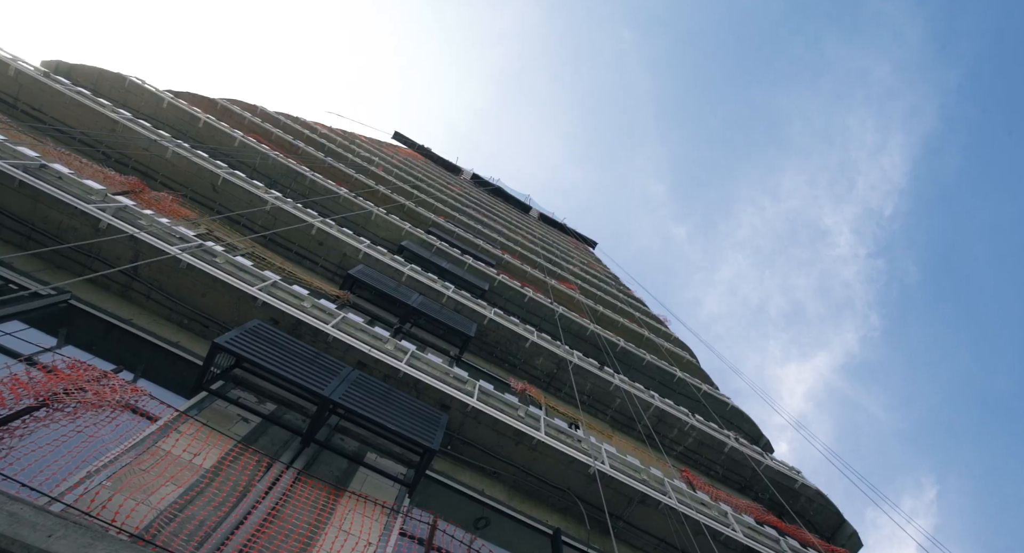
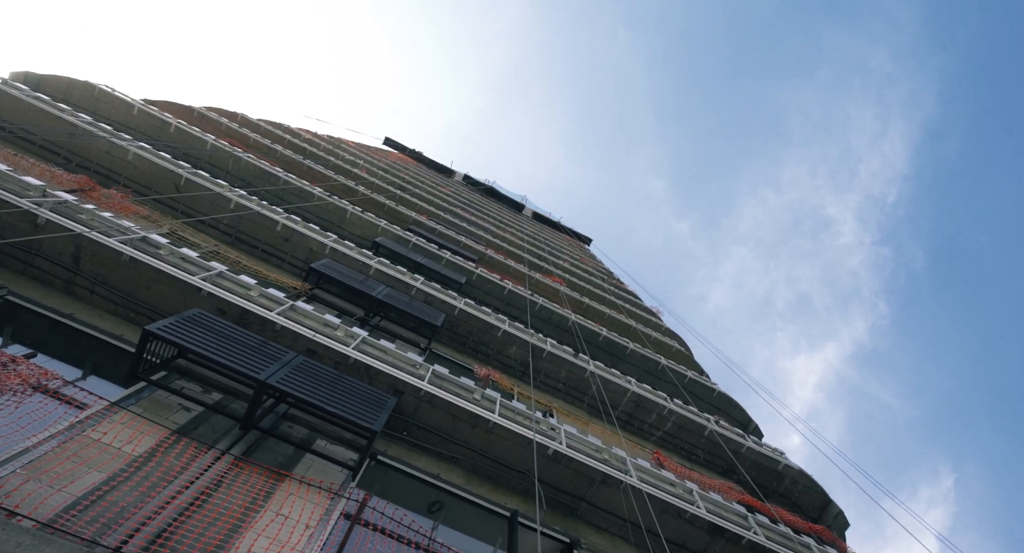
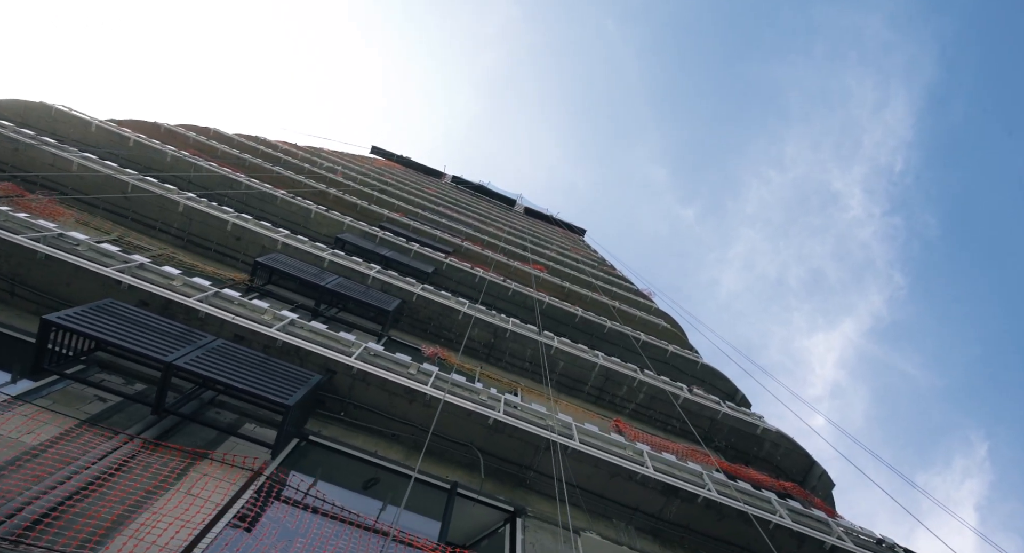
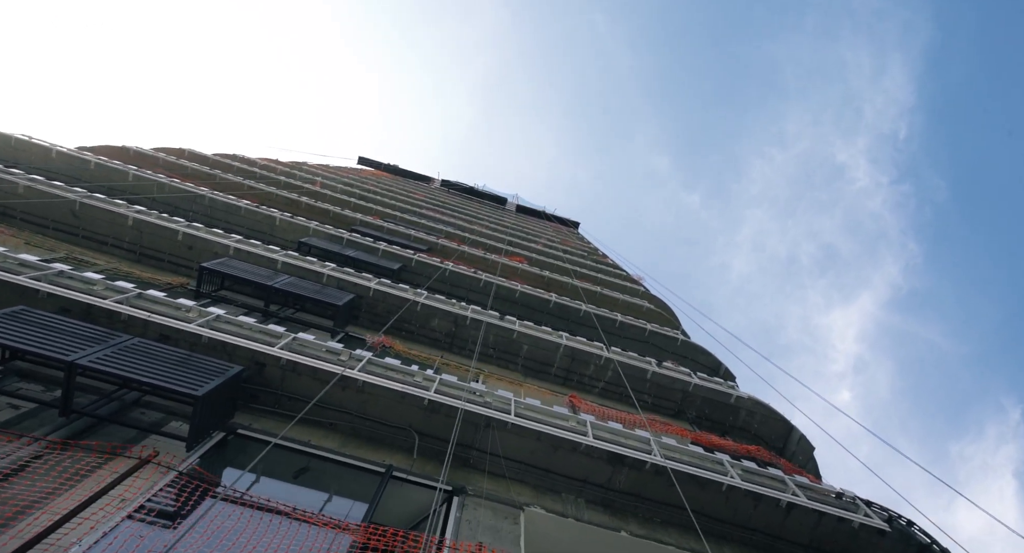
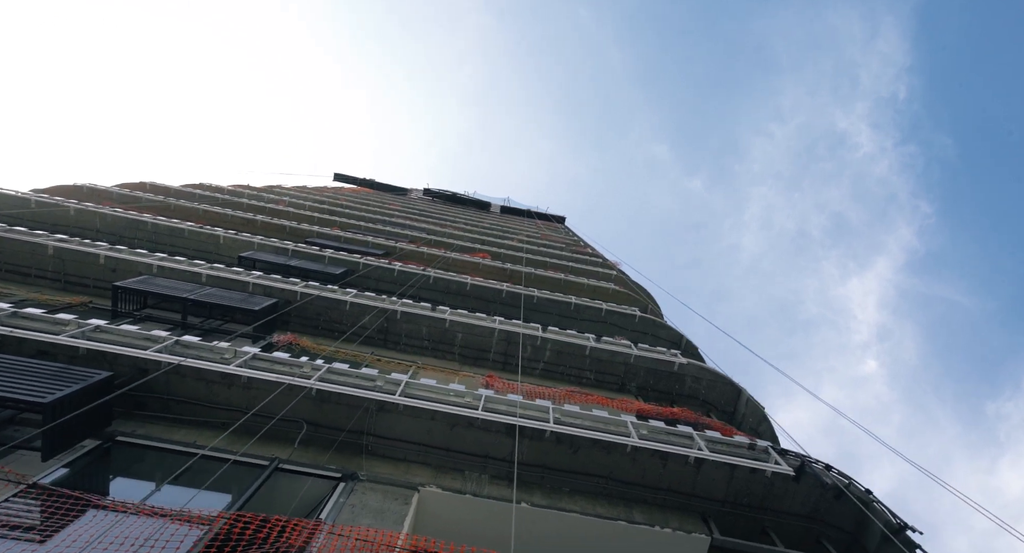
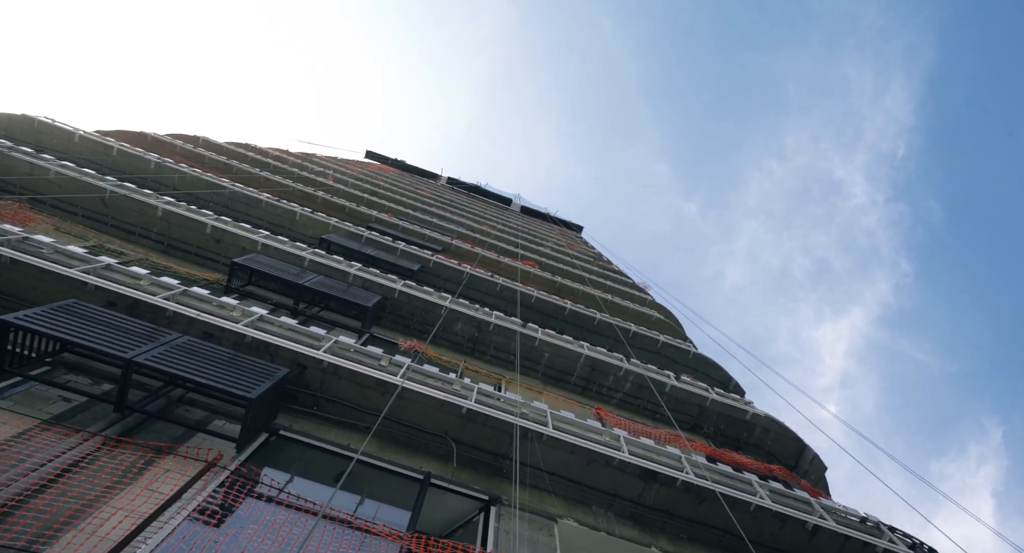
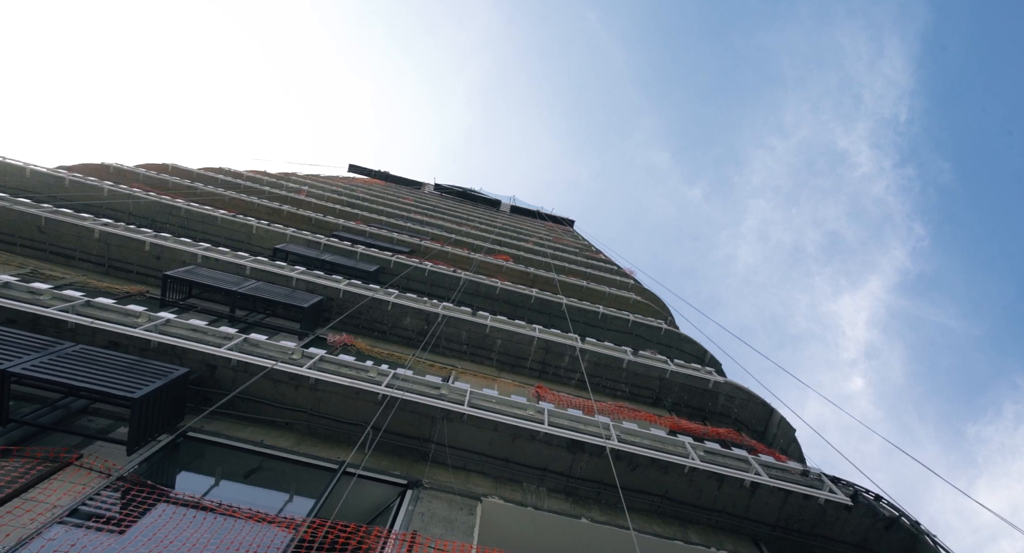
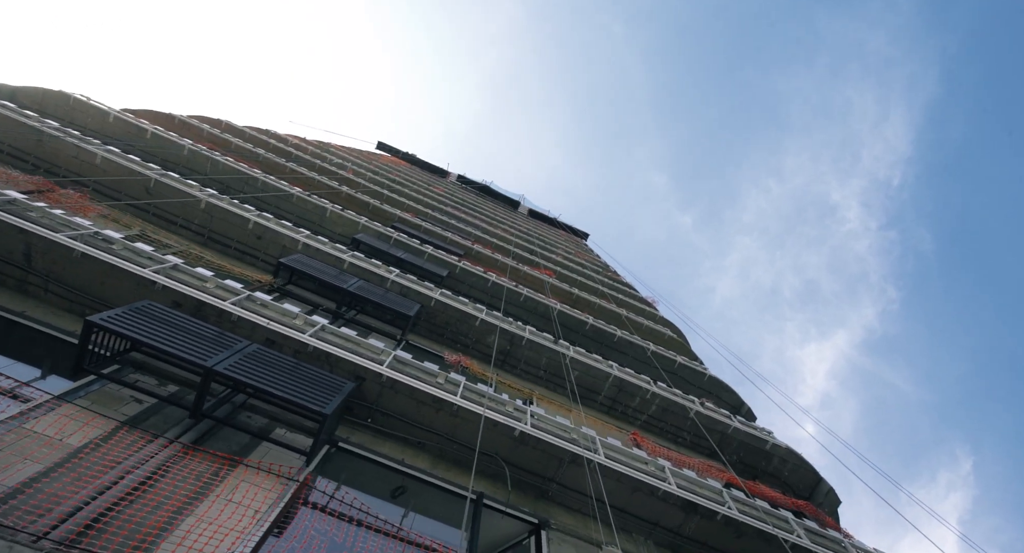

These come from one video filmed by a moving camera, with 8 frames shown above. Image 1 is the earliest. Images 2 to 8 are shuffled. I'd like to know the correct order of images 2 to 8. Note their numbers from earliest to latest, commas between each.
2, 8, 3, 6, 4, 7, 5
